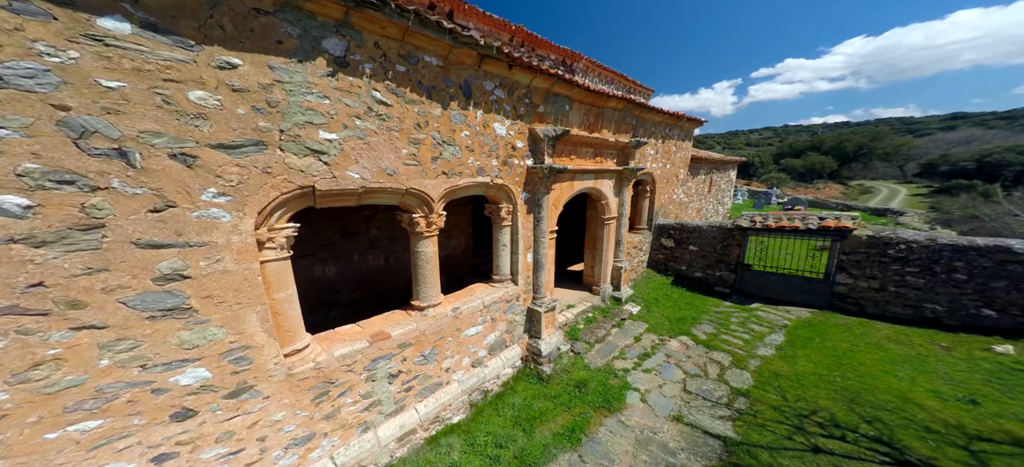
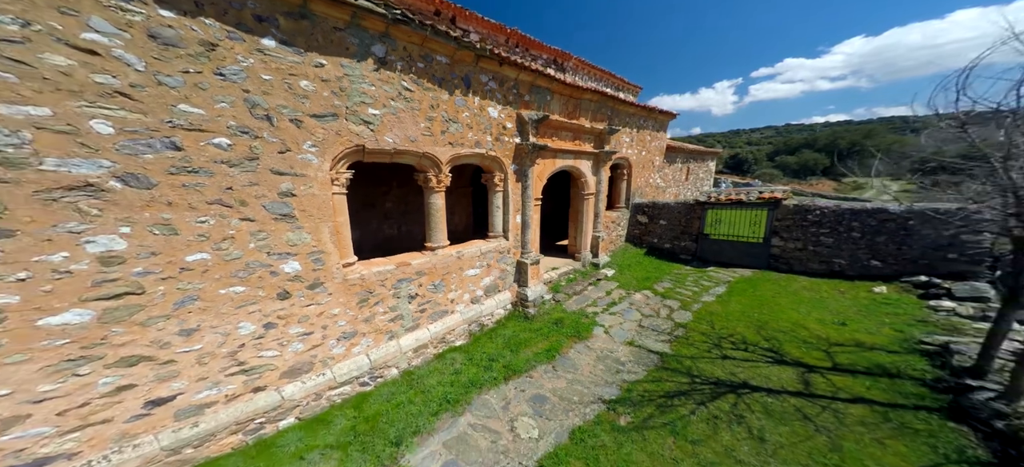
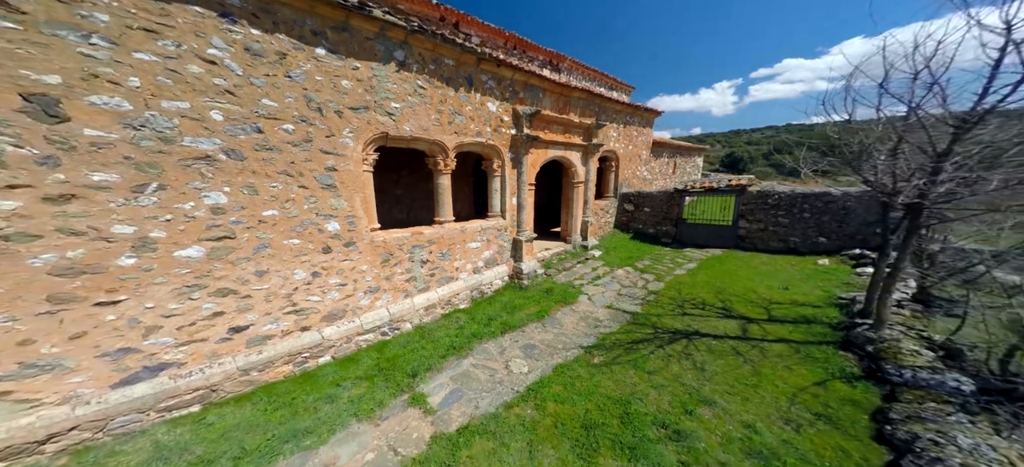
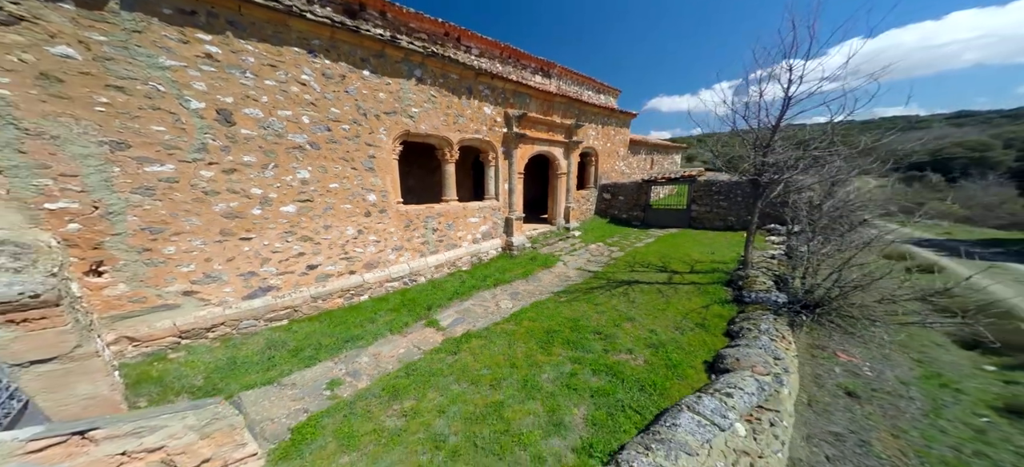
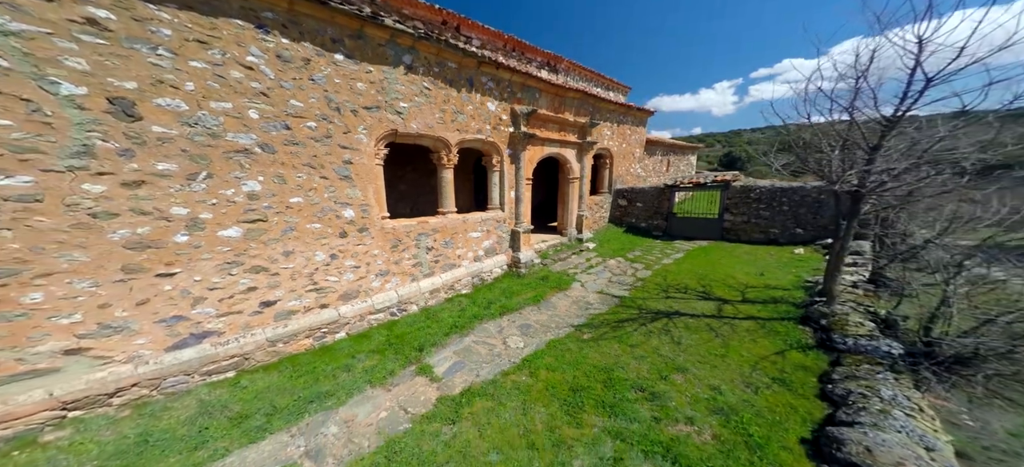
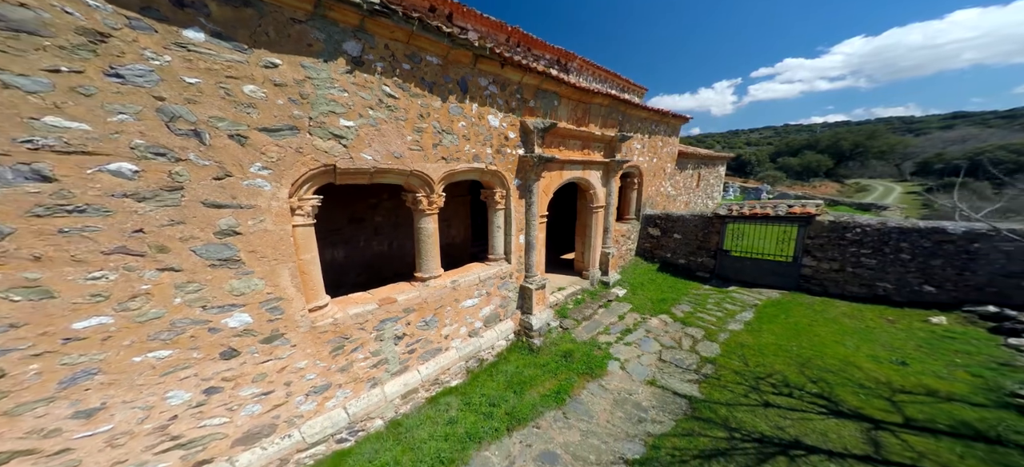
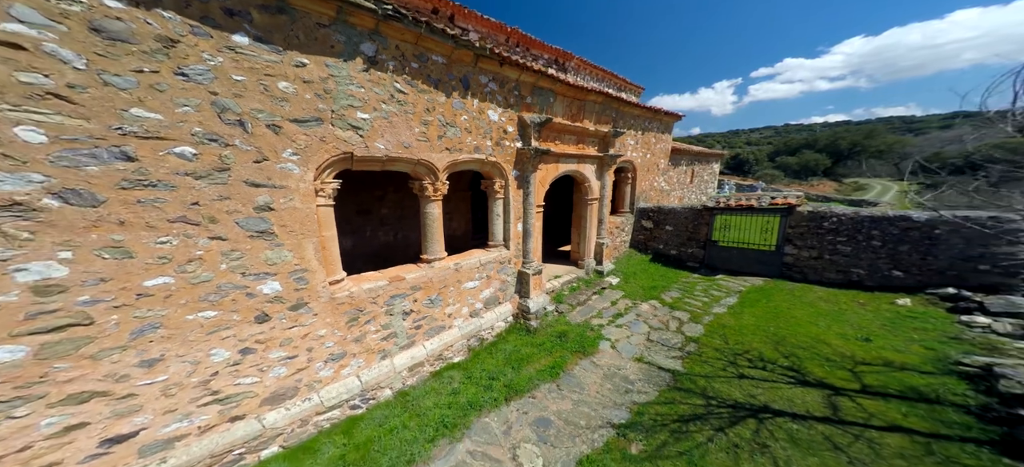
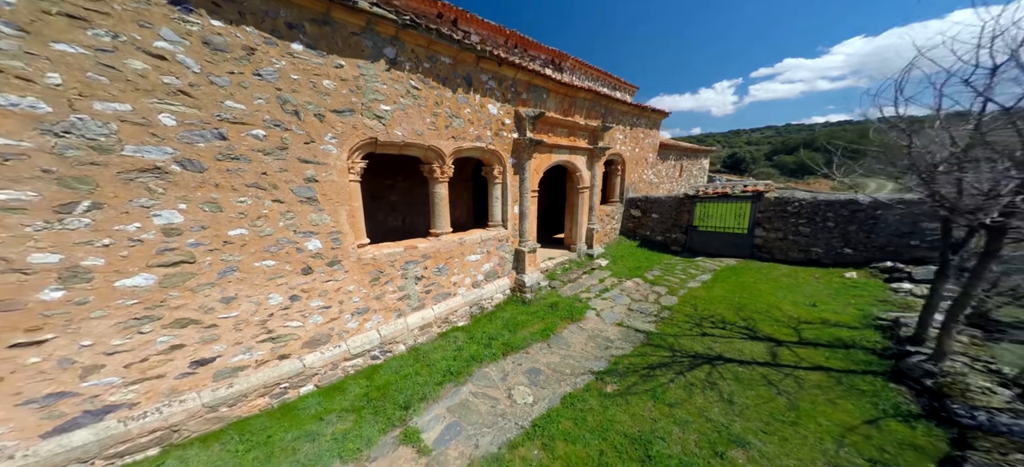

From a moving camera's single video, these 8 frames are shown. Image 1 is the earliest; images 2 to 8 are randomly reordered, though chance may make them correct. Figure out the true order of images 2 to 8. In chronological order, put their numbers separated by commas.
6, 7, 2, 8, 3, 5, 4
